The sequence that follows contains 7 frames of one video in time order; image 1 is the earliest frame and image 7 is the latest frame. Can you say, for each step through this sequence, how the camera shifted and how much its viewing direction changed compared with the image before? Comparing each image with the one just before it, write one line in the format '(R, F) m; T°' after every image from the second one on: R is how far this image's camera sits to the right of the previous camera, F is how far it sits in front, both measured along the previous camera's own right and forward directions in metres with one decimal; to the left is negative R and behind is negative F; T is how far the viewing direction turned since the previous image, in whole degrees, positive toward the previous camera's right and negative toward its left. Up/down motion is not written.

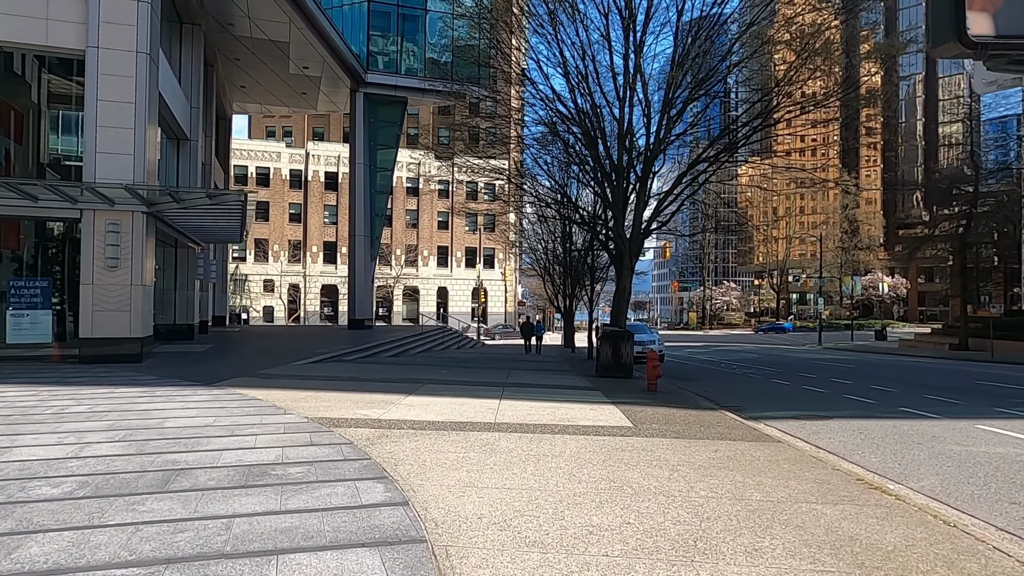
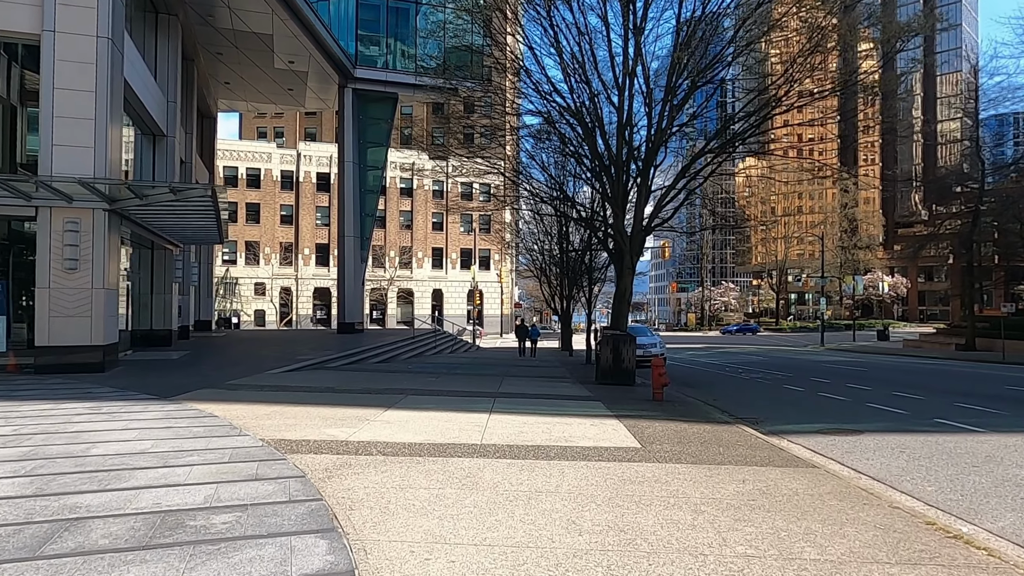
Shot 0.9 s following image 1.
(+0.1, +1.1) m; 0°
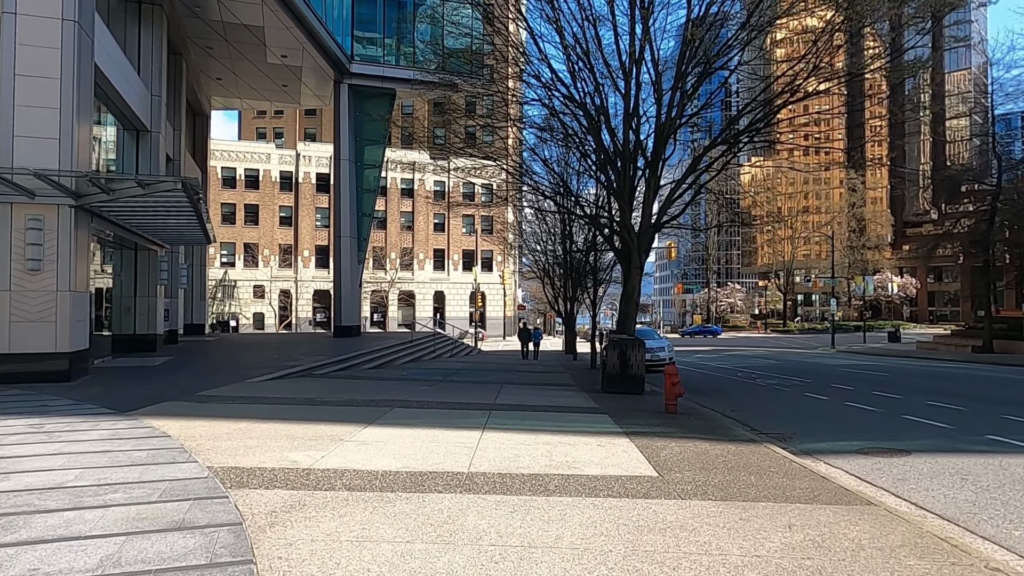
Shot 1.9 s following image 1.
(+0.1, +1.1) m; 0°
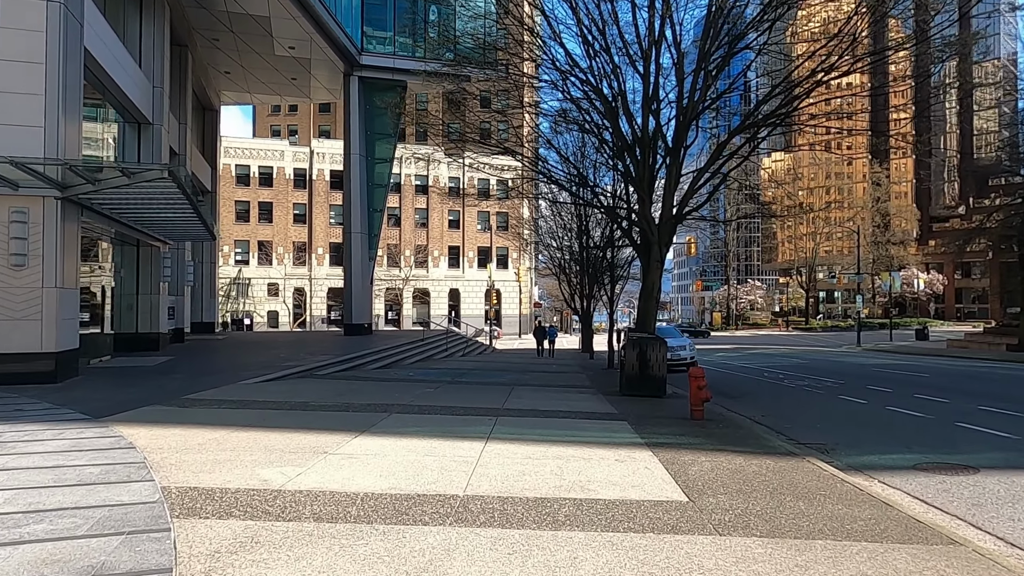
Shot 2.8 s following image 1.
(+0.1, +0.9) m; -1°
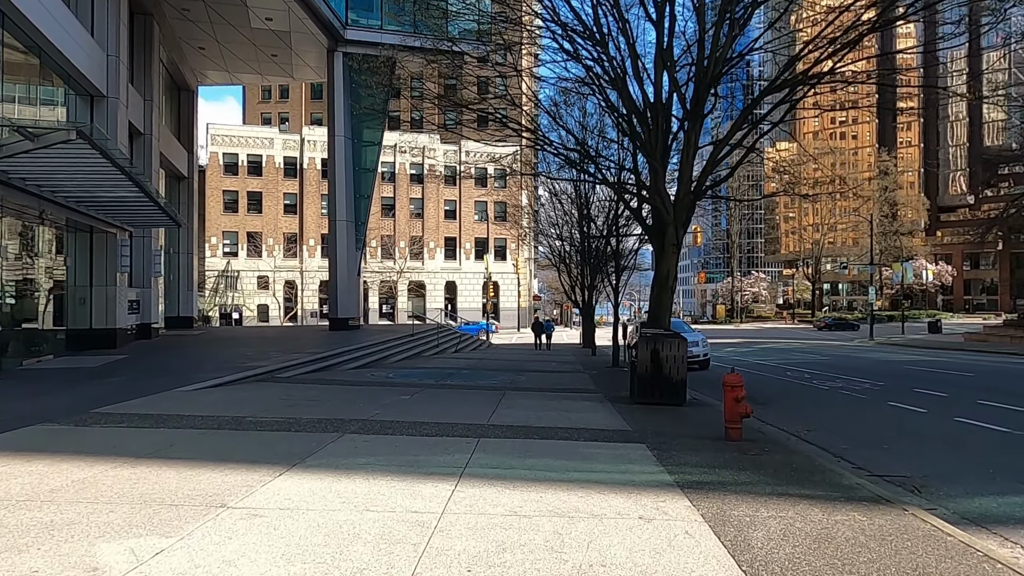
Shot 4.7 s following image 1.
(+0.2, +2.0) m; 0°
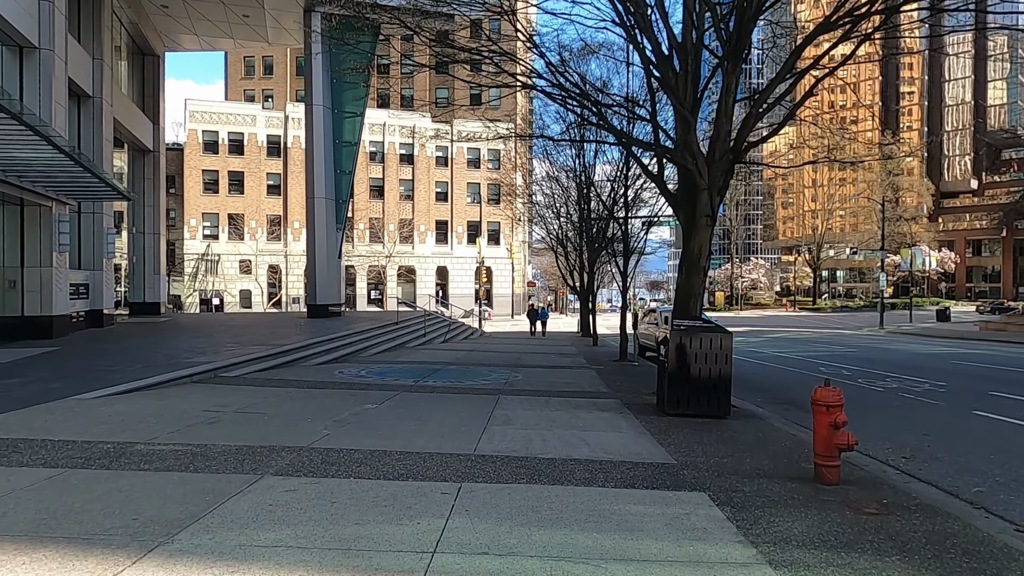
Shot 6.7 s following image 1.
(0.0, +2.3) m; +1°
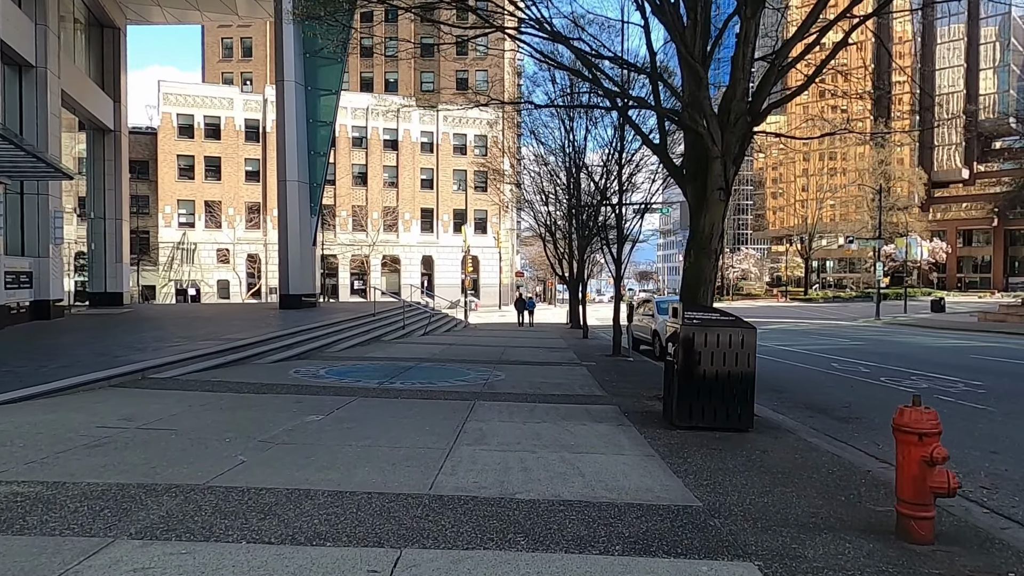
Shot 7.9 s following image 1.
(+0.1, +1.5) m; +1°
